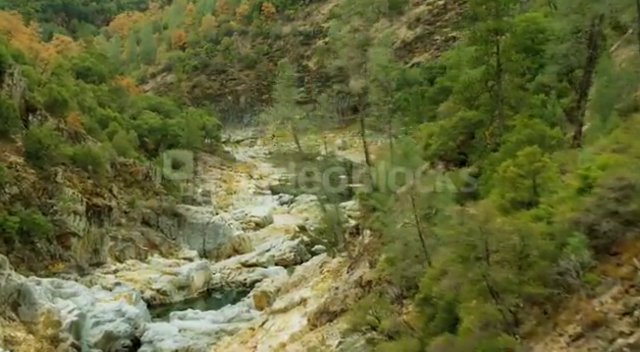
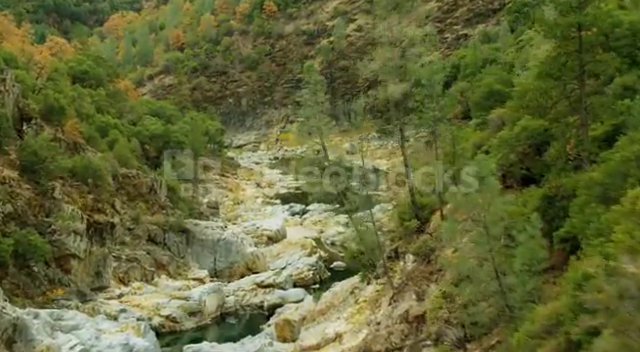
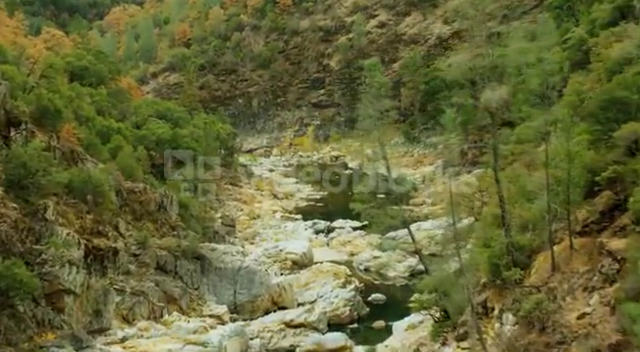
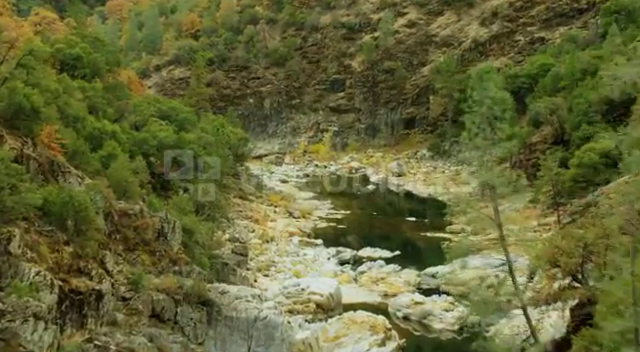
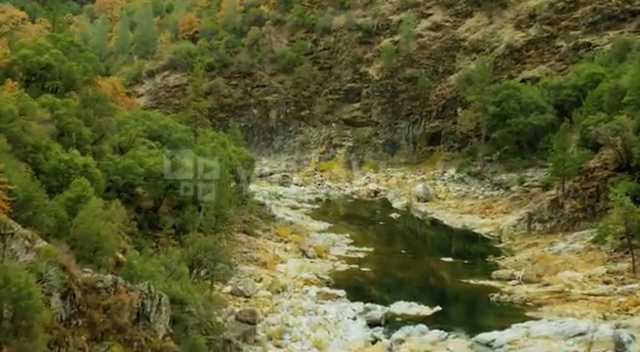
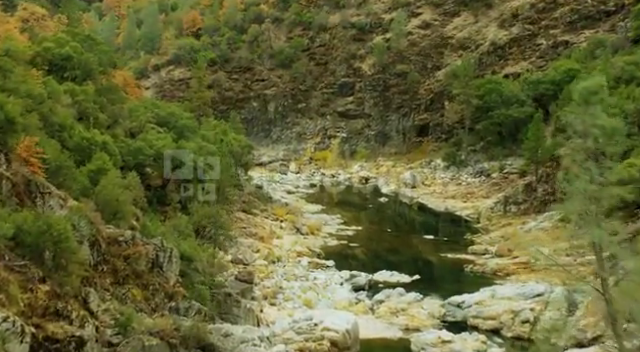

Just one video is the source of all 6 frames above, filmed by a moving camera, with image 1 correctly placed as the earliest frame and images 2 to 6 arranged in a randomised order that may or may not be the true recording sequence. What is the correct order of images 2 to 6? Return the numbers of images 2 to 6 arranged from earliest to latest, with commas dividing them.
2, 3, 4, 6, 5
